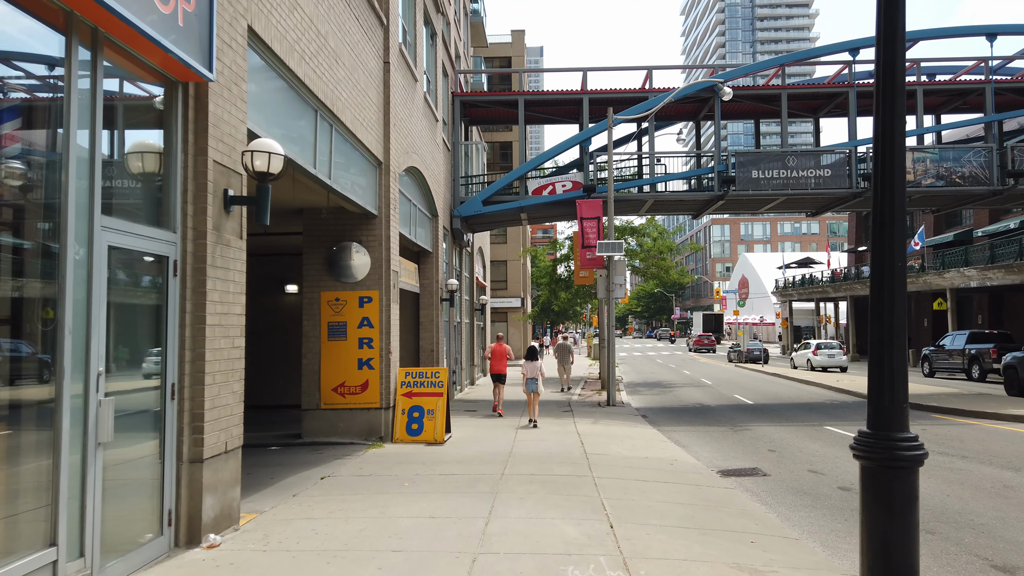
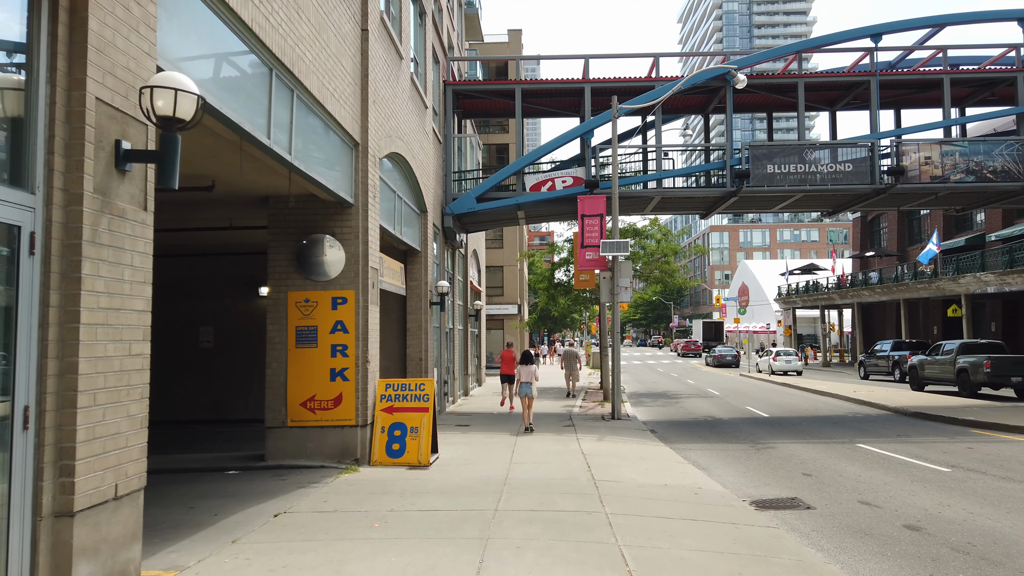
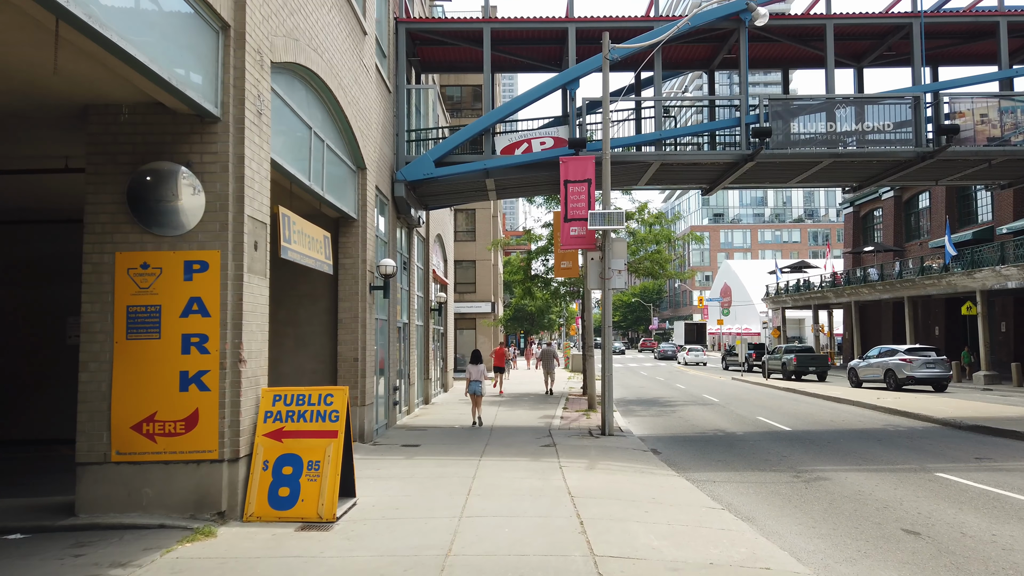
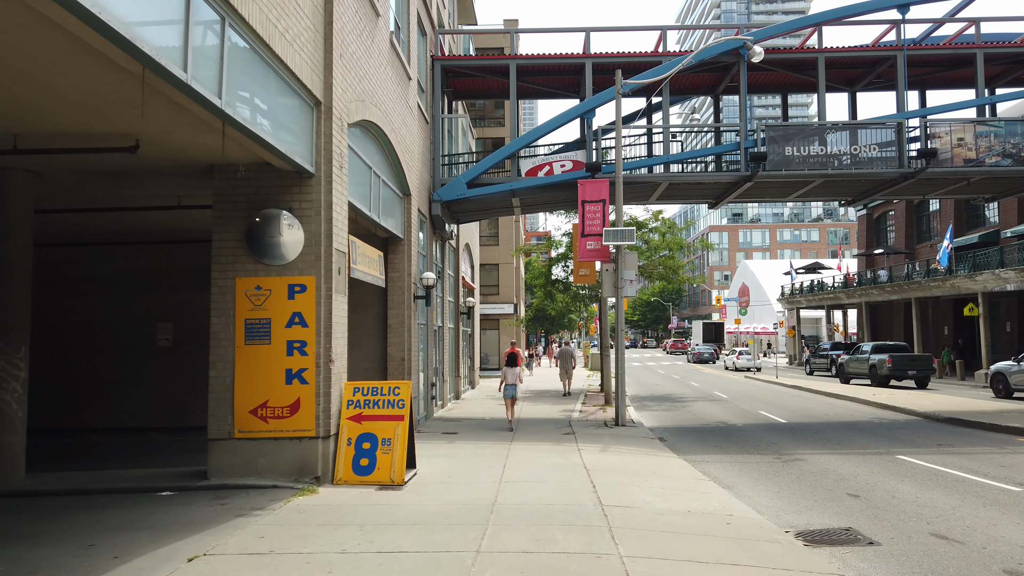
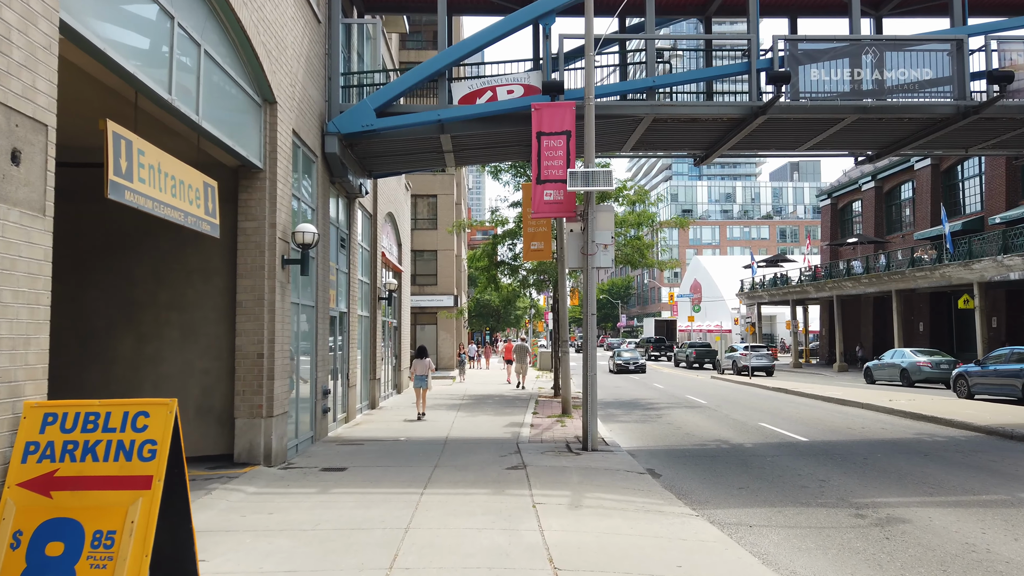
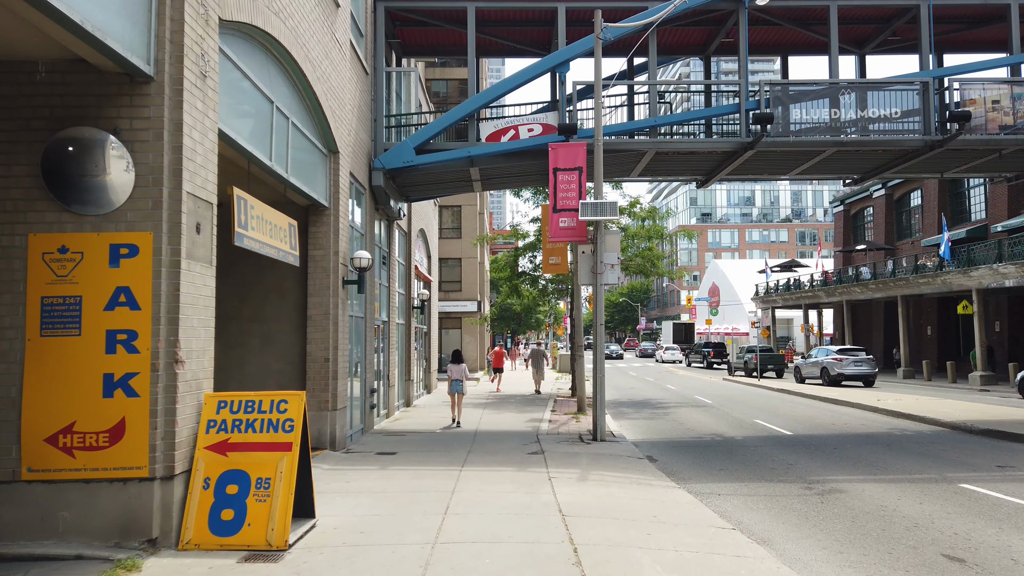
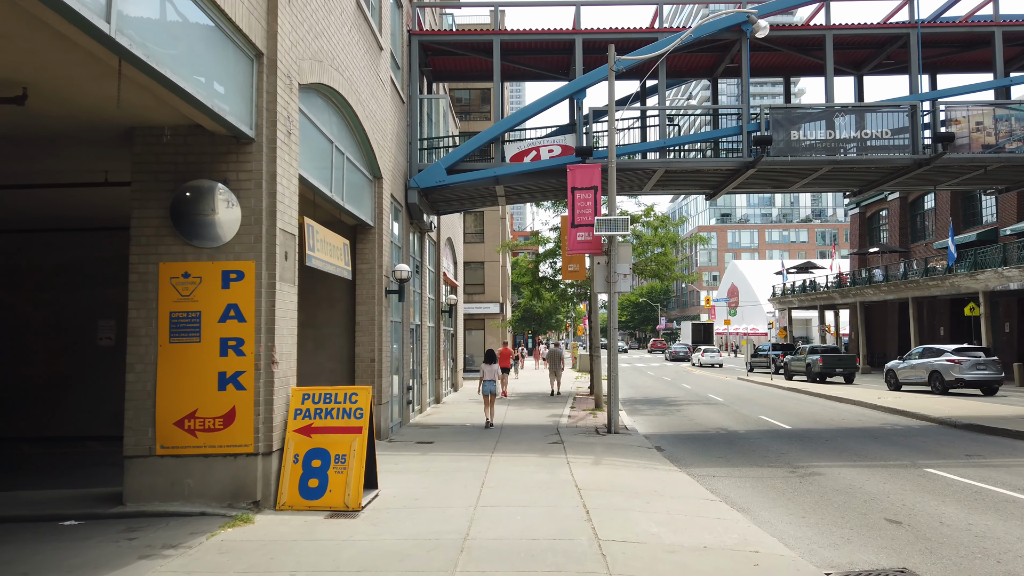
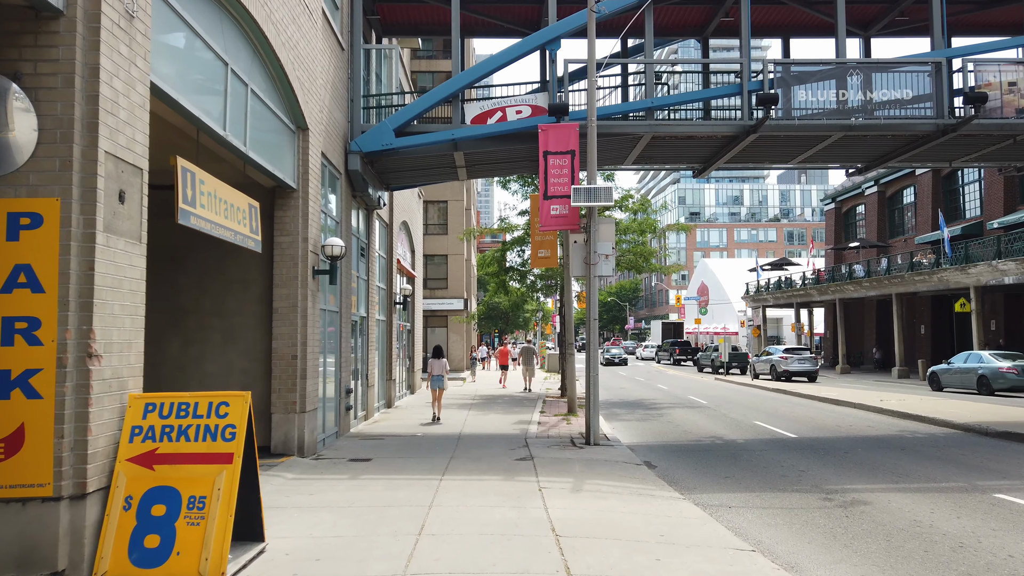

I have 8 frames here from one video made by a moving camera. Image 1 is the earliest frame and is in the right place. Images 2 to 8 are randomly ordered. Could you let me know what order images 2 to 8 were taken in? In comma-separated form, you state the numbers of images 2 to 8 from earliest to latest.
2, 4, 7, 3, 6, 8, 5
